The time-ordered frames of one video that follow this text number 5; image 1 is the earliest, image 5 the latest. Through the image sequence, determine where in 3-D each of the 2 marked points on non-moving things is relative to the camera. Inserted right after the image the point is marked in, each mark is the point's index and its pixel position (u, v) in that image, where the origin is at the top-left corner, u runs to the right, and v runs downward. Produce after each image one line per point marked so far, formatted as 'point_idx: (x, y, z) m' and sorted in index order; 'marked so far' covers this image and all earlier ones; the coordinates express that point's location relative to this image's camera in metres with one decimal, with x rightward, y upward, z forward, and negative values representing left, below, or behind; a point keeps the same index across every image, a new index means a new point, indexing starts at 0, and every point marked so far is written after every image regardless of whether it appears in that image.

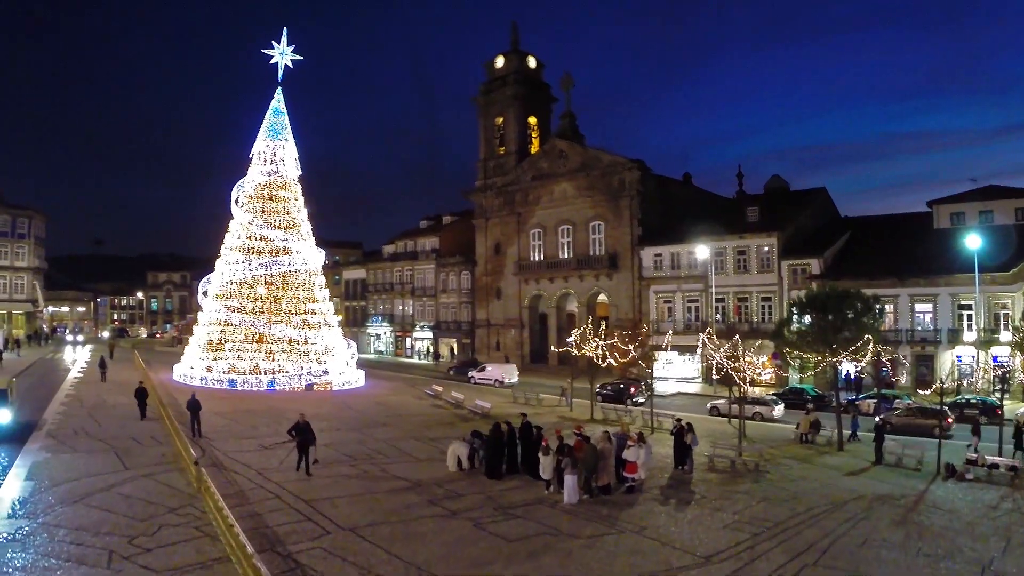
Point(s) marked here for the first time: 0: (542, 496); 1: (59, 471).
0: (+0.7, -5.1, +18.7) m
1: (-11.4, -4.6, +19.4) m
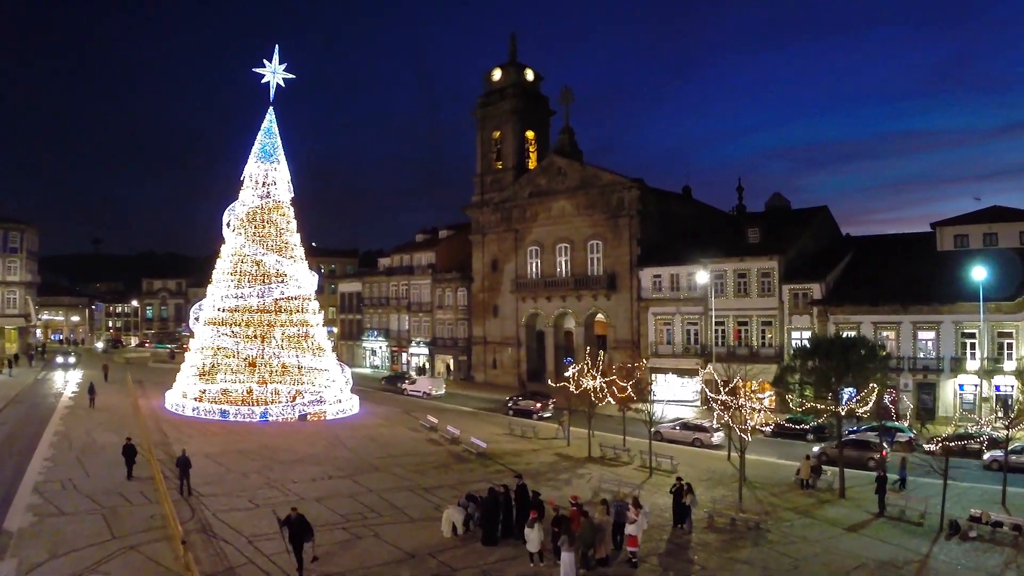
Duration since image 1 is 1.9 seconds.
0: (+0.6, -6.7, +18.2) m
1: (-11.5, -6.2, +18.9) m
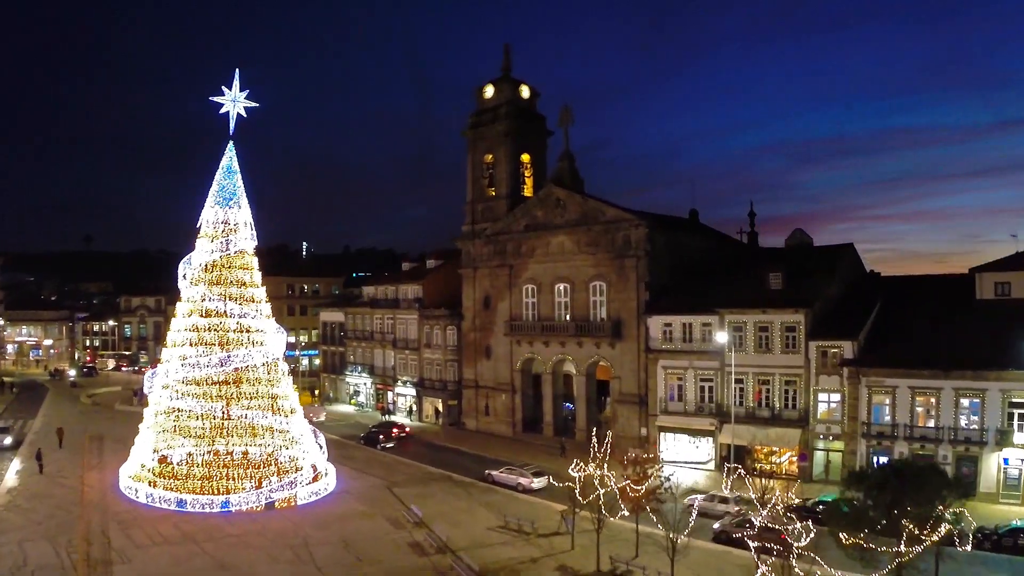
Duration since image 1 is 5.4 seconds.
0: (+0.6, -10.2, +14.0) m
1: (-11.5, -9.8, +14.5) m
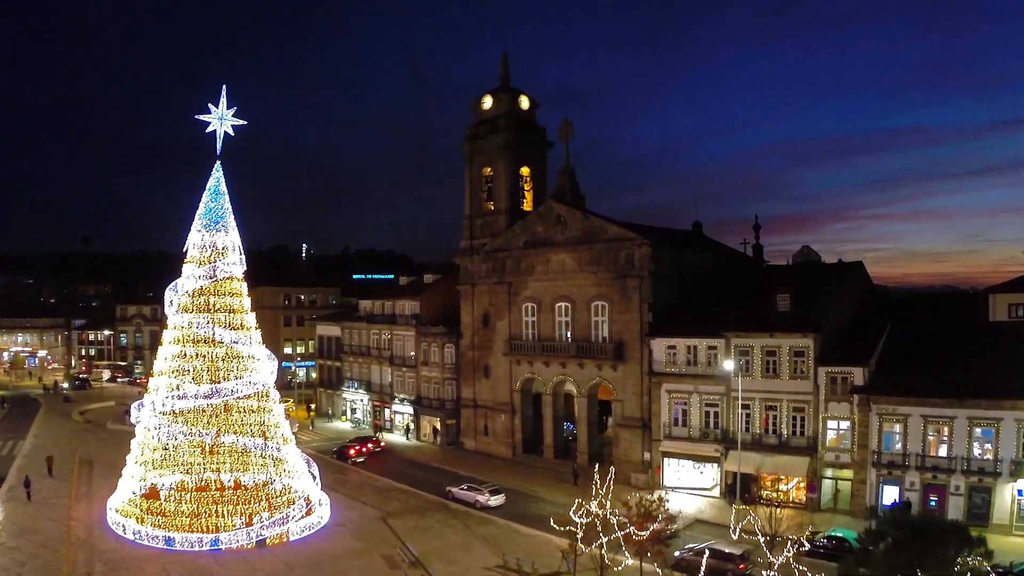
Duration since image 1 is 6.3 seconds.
0: (+0.6, -11.6, +12.9) m
1: (-11.5, -11.2, +13.3) m
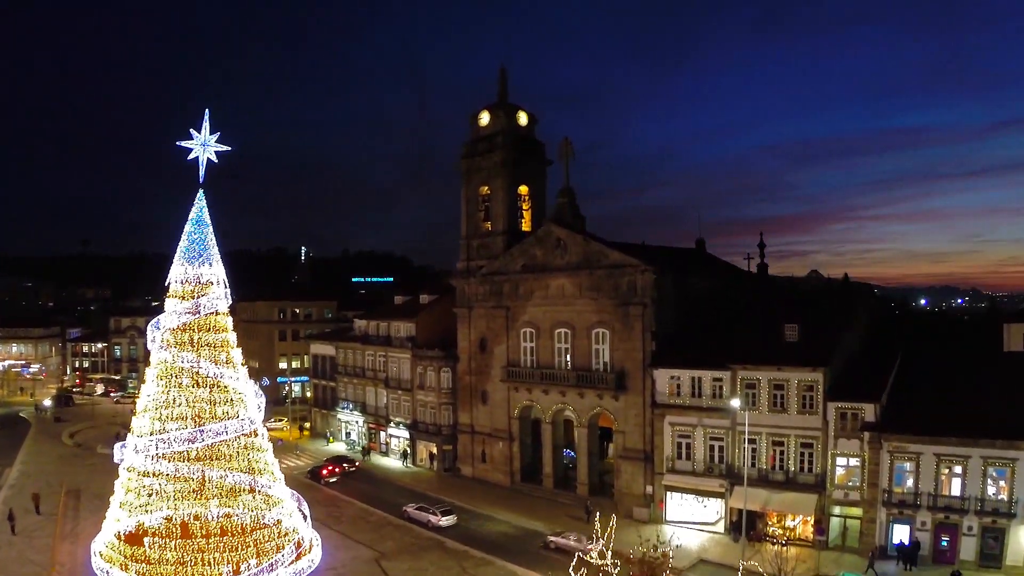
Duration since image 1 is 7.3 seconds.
0: (+0.5, -13.3, +11.7) m
1: (-11.6, -12.9, +12.1) m
